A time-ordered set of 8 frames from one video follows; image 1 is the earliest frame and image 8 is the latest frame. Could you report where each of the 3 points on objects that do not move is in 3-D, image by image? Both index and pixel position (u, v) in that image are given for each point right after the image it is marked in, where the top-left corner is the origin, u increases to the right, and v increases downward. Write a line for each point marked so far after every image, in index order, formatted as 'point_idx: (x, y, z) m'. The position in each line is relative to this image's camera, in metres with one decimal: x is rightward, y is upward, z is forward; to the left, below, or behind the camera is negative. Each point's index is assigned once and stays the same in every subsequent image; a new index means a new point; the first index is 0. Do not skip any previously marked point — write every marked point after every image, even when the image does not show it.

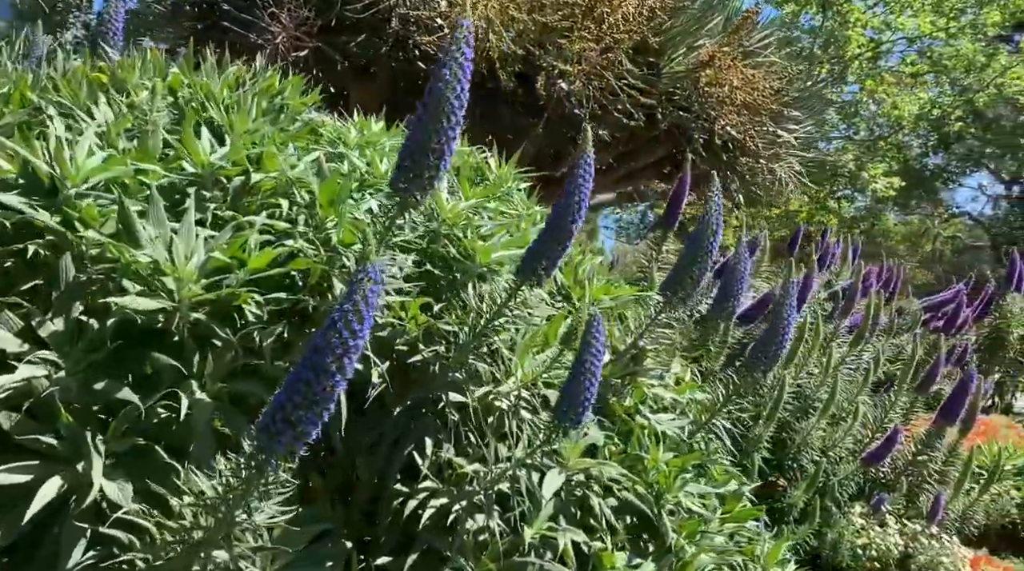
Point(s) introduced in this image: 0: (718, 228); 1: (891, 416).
0: (+0.5, +0.2, +2.8) m
1: (+1.8, -0.6, +5.0) m
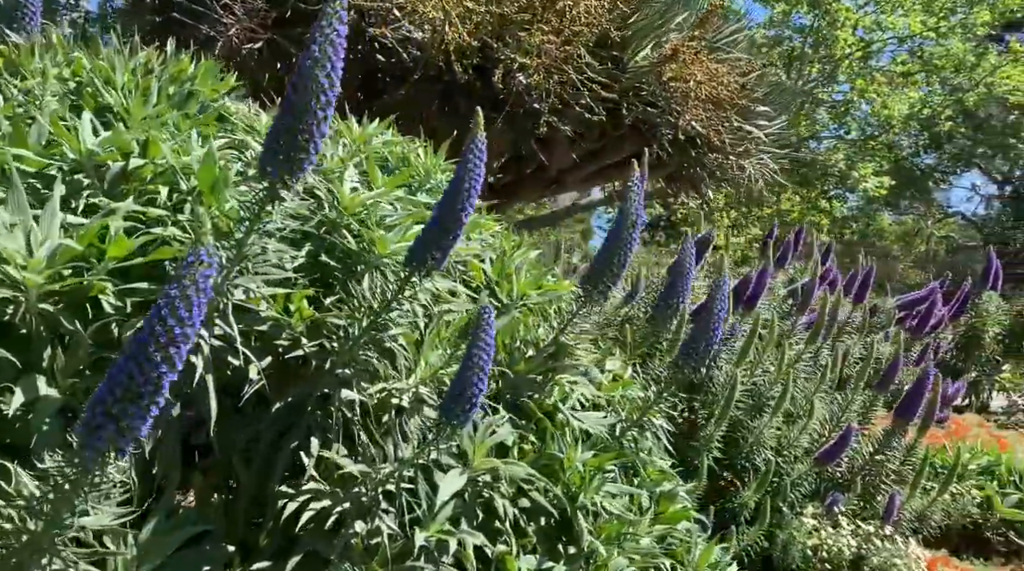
0: (+0.3, +0.2, +2.7) m
1: (+1.6, -0.6, +4.9) m
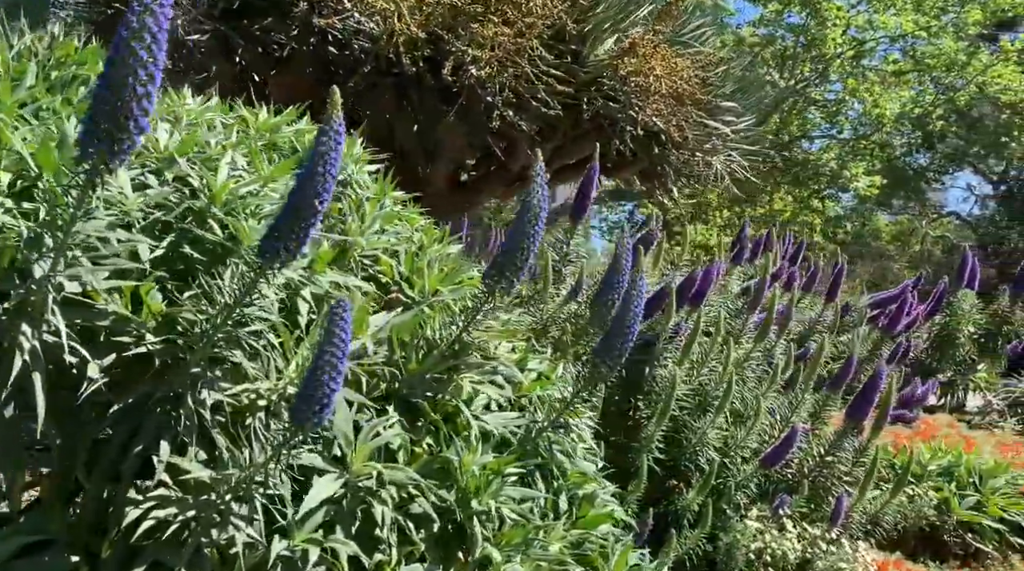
0: (+0.1, +0.2, +2.6) m
1: (+1.3, -0.6, +4.8) m
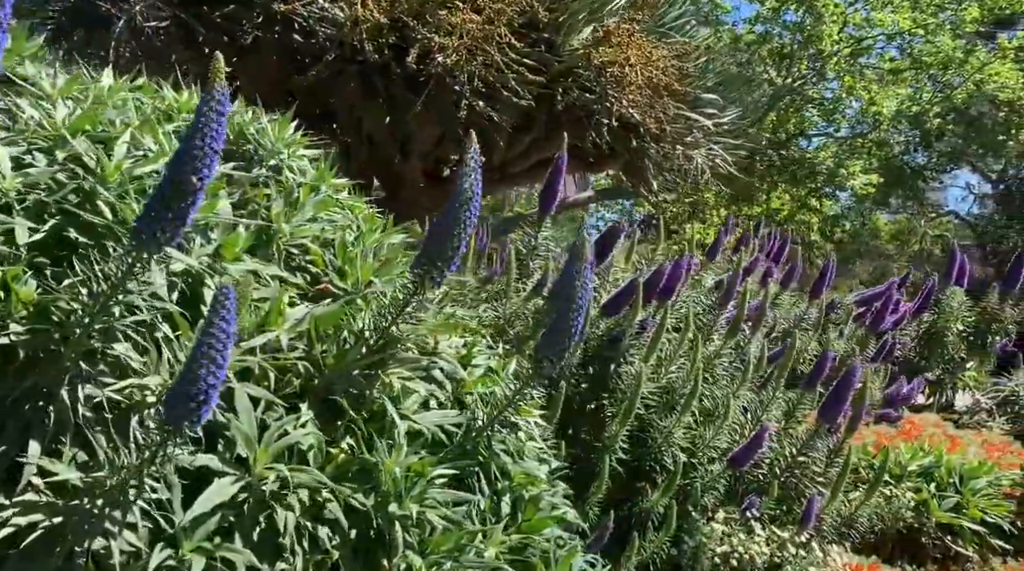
0: (-0.1, +0.2, +2.5) m
1: (+1.1, -0.6, +4.7) m
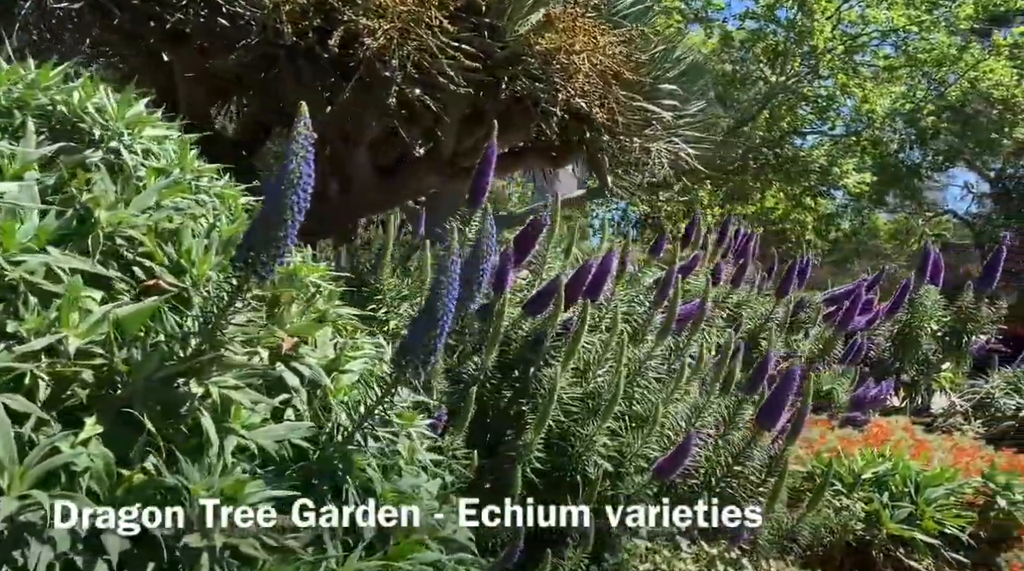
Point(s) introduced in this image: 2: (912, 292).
0: (-0.4, +0.2, +2.2) m
1: (+0.8, -0.5, +4.4) m
2: (+3.1, 0.0, +8.2) m
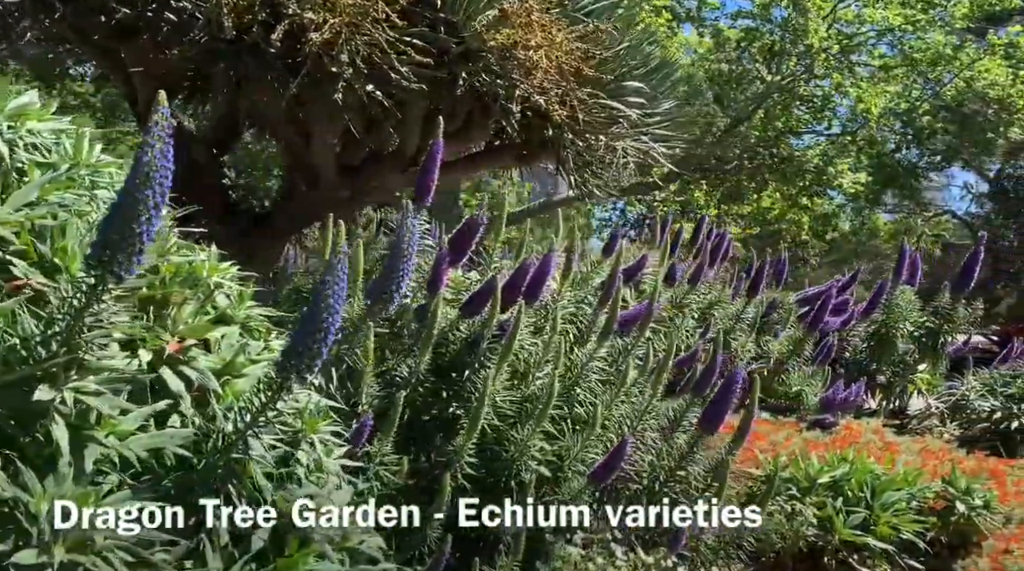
0: (-0.7, +0.2, +2.0) m
1: (+0.5, -0.5, +4.2) m
2: (+2.9, 0.0, +8.1) m
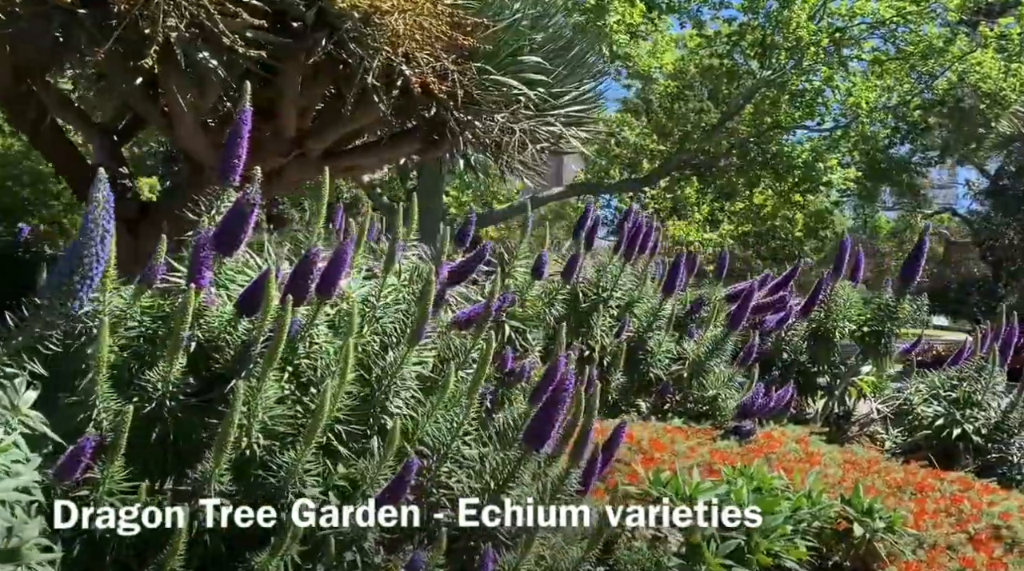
0: (-1.4, +0.2, +1.4) m
1: (-0.2, -0.5, +3.6) m
2: (+2.2, 0.0, +7.4) m
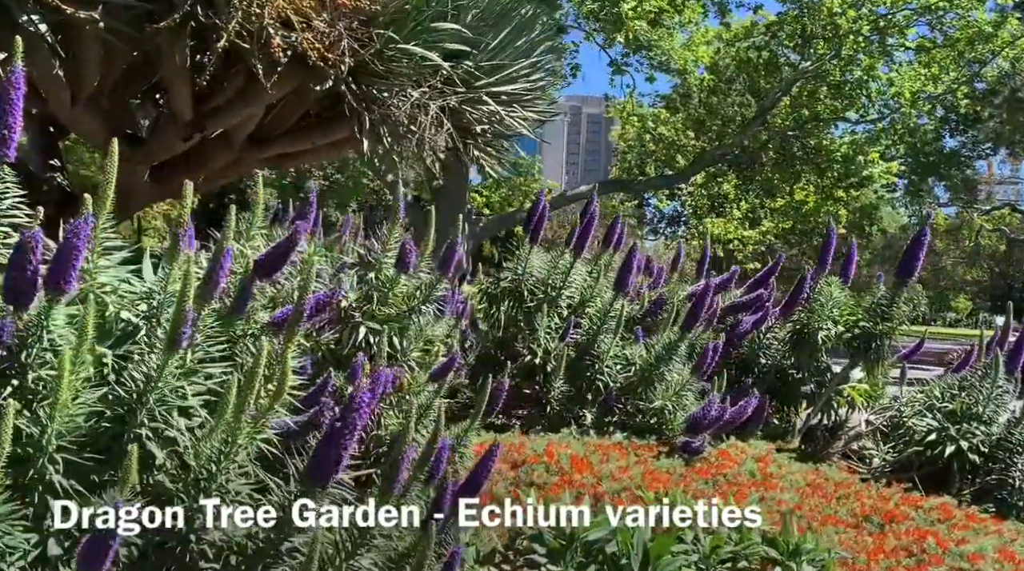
0: (-2.1, +0.3, +0.8) m
1: (-0.8, -0.5, +2.9) m
2: (+1.8, 0.0, +6.6) m
